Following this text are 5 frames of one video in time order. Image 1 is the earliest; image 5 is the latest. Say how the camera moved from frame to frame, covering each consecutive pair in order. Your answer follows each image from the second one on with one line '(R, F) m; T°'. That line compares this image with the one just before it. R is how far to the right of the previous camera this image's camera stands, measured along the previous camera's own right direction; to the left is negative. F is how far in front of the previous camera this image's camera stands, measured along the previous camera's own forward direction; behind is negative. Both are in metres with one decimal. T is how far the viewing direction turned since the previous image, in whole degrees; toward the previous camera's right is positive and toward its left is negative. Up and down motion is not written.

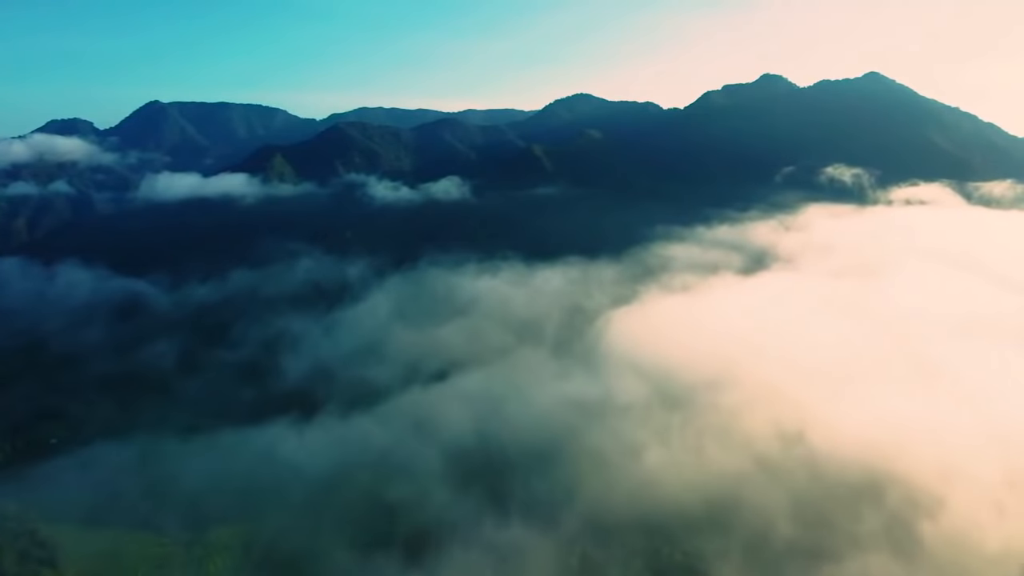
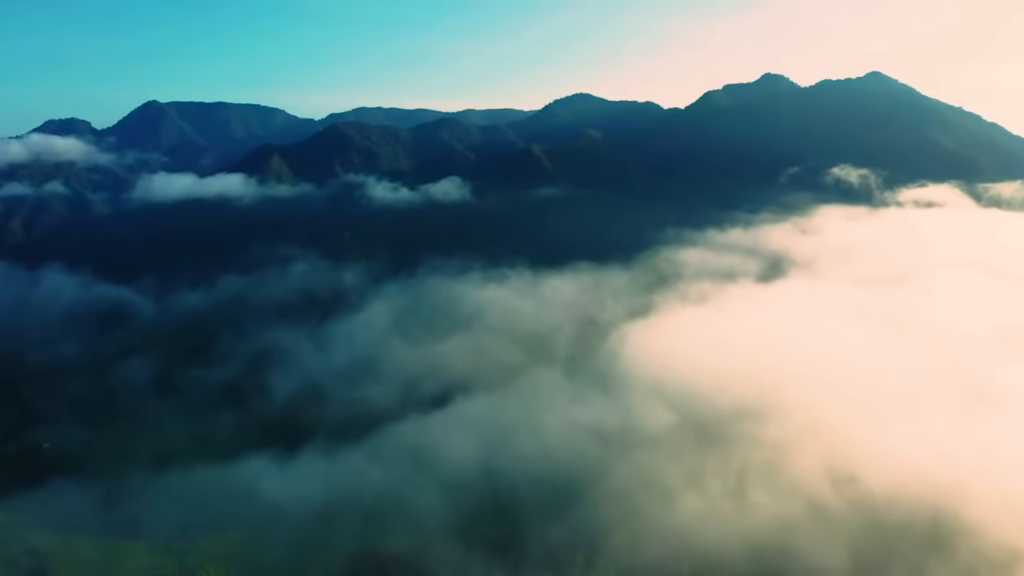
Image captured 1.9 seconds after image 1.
(-1.3, +8.3) m; 0°
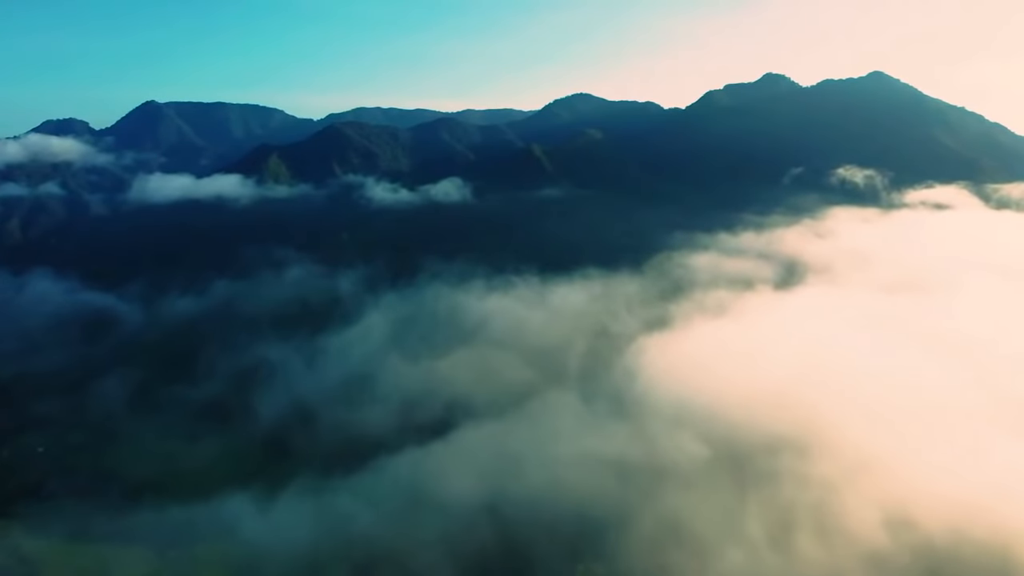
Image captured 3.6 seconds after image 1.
(-1.1, +6.8) m; 0°
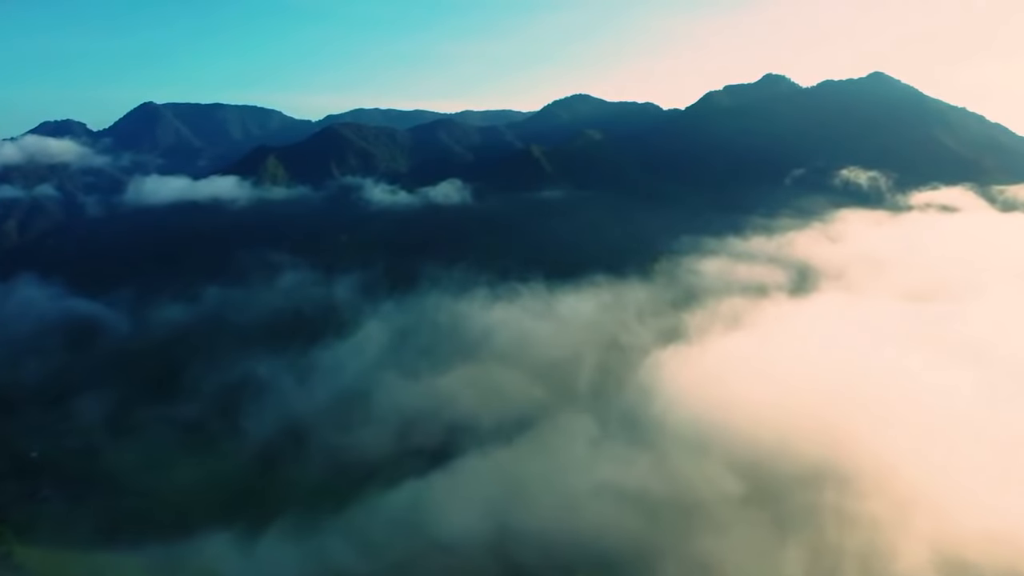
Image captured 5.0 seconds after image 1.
(-1.0, +5.5) m; 0°
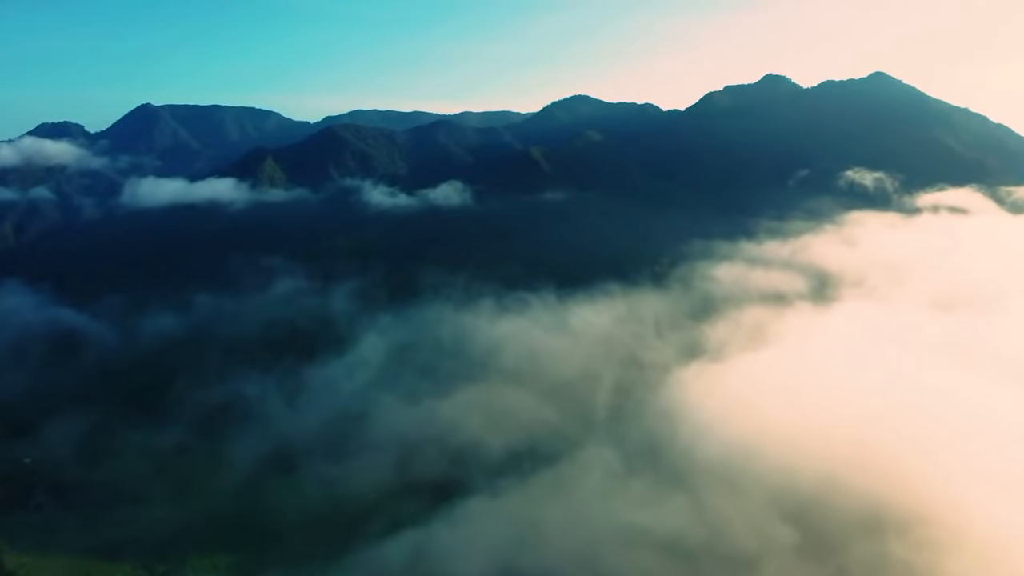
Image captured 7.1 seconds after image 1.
(-1.4, +6.6) m; 0°
